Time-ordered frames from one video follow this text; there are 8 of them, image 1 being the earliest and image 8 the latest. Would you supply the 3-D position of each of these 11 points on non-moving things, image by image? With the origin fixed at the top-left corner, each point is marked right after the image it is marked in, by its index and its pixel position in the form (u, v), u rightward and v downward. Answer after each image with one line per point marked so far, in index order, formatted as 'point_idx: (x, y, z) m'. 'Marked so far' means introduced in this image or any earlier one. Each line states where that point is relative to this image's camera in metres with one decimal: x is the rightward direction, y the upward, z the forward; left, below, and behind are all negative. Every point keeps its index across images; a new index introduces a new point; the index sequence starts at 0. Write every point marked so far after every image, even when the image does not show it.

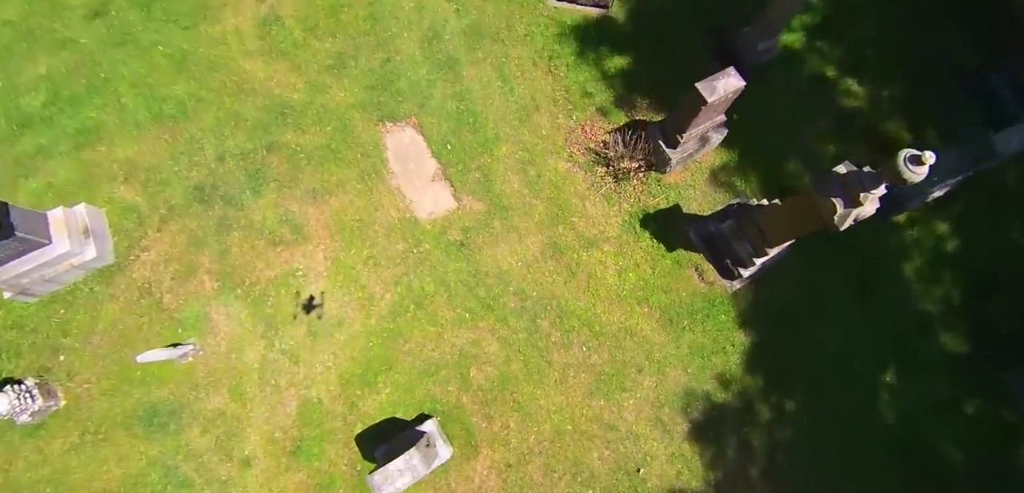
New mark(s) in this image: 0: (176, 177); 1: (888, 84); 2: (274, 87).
0: (-4.8, +1.0, +7.8) m
1: (+5.8, +2.5, +8.5) m
2: (-3.6, +2.4, +8.3) m
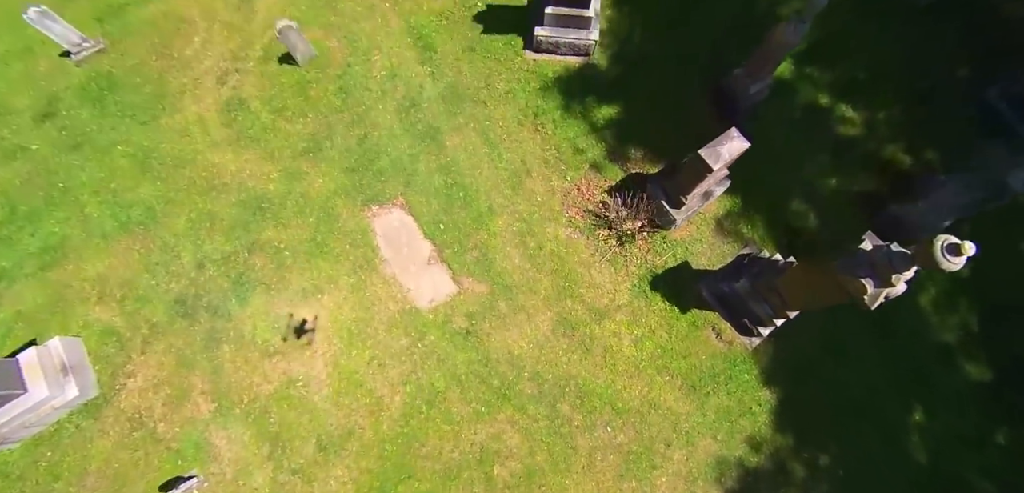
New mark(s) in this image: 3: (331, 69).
0: (-4.8, -0.6, +7.3) m
1: (+5.6, +2.1, +8.3) m
2: (-3.8, +1.0, +7.7) m
3: (-2.7, +2.7, +8.2) m
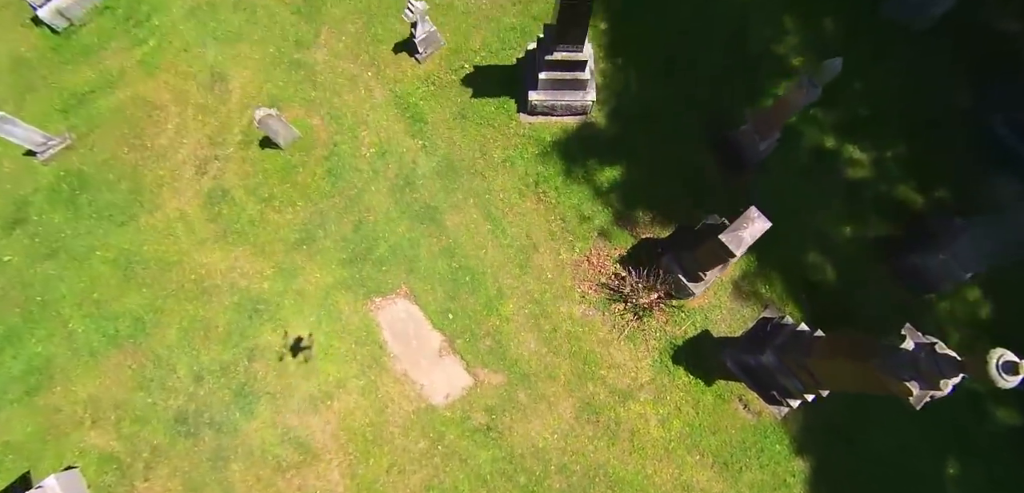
0: (-4.6, -2.1, +6.9) m
1: (+5.6, +1.5, +8.1) m
2: (-3.7, -0.4, +7.3) m
3: (-2.8, +1.4, +7.8) m
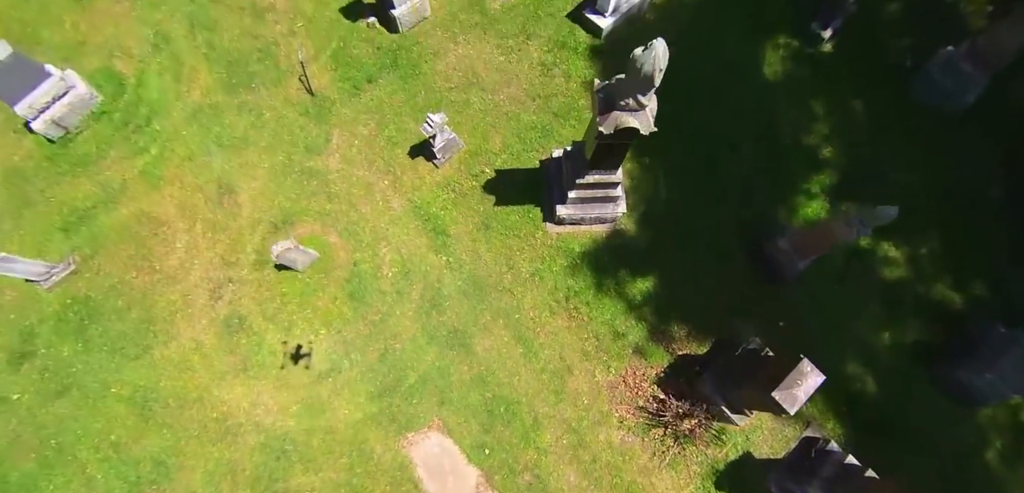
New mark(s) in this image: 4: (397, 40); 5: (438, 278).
0: (-4.0, -3.9, +6.7) m
1: (+5.9, +0.1, +7.9) m
2: (-3.2, -2.2, +7.0) m
3: (-2.4, -0.3, +7.5) m
4: (-1.8, +3.3, +8.6) m
5: (-1.0, -0.4, +7.4) m
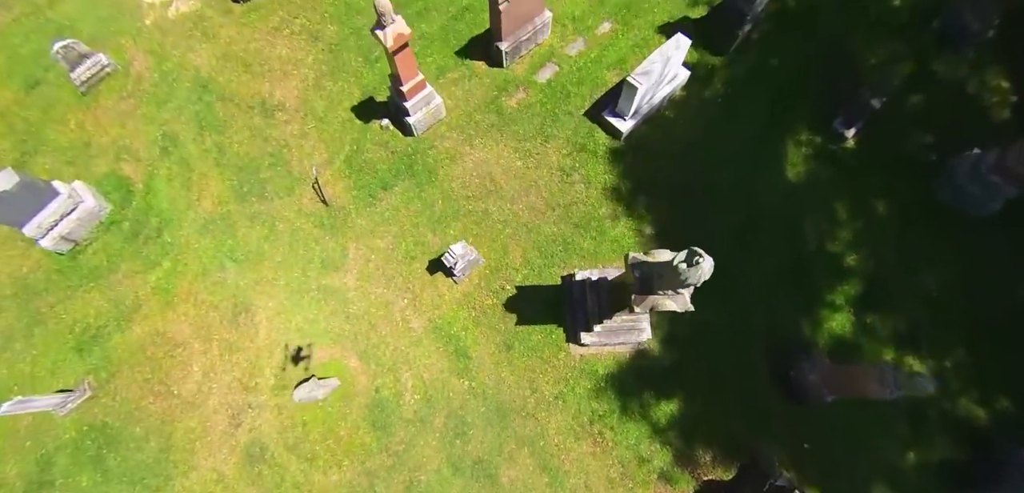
0: (-3.7, -5.6, +6.7) m
1: (+6.2, -1.5, +7.8) m
2: (-2.9, -3.9, +7.0) m
3: (-2.1, -2.0, +7.4) m
4: (-1.6, +1.6, +8.4) m
5: (-0.7, -2.1, +7.3) m
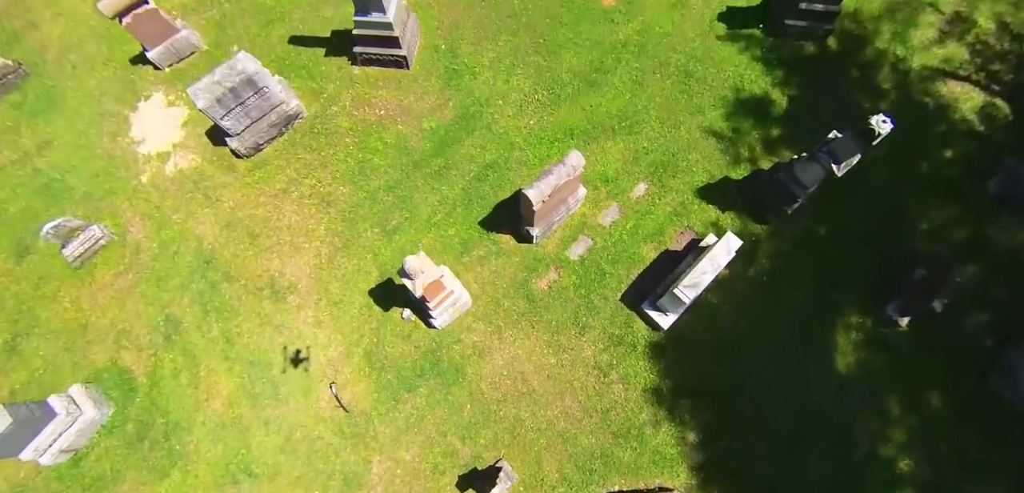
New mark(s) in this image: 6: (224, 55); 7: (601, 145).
0: (-3.2, -8.6, +6.4) m
1: (+6.7, -4.3, +7.4) m
2: (-2.3, -6.9, +6.6) m
3: (-1.6, -5.0, +6.9) m
4: (-1.1, -1.3, +7.8) m
5: (-0.2, -5.0, +6.9) m
6: (-5.1, +3.4, +9.7) m
7: (+1.4, +1.6, +8.8) m
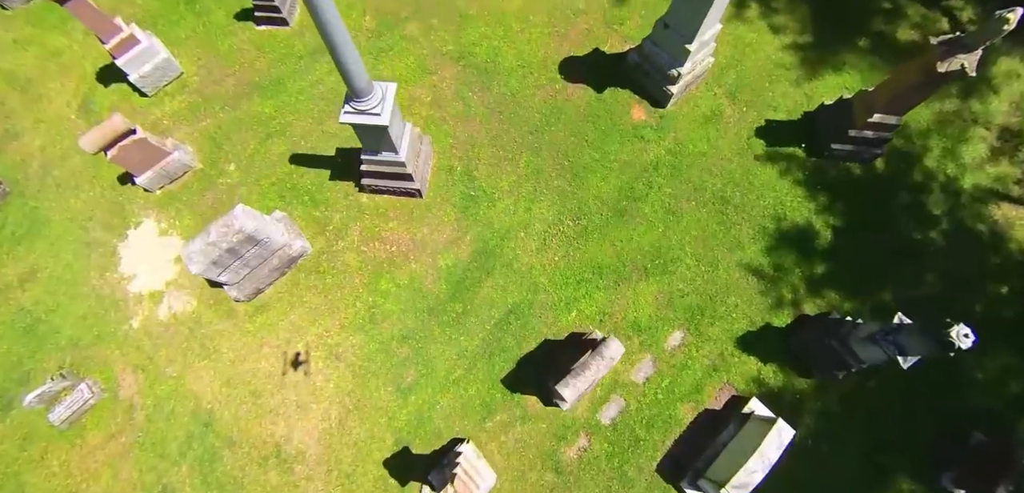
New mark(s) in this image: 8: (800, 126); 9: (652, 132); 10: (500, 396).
0: (-2.8, -10.9, +6.0) m
1: (+7.1, -6.6, +7.0) m
2: (-1.9, -9.2, +6.2) m
3: (-1.2, -7.3, +6.5) m
4: (-0.7, -3.6, +7.2) m
5: (+0.2, -7.3, +6.5) m
6: (-4.8, +1.2, +8.9) m
7: (+1.8, -0.6, +8.1) m
8: (+4.7, +2.0, +9.0) m
9: (+2.3, +1.8, +8.8) m
10: (-0.2, -2.1, +7.6) m
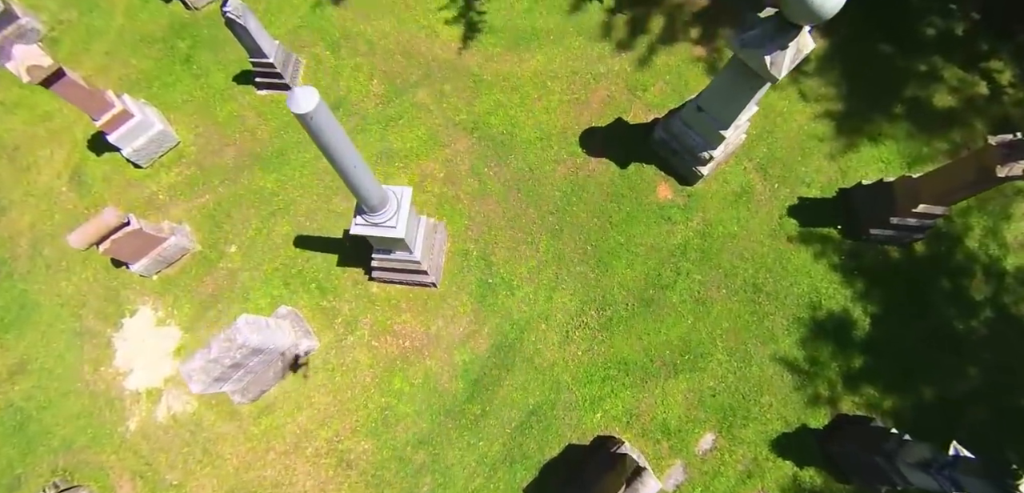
0: (-2.4, -12.3, +5.7) m
1: (+7.4, -8.0, +6.7) m
2: (-1.6, -10.6, +5.9) m
3: (-0.9, -8.6, +6.1) m
4: (-0.4, -4.9, +6.8) m
5: (+0.5, -8.7, +6.1) m
6: (-4.5, -0.2, +8.4) m
7: (+2.1, -1.9, +7.7) m
8: (+5.0, +0.7, +8.5) m
9: (+2.6, +0.5, +8.3) m
10: (+0.1, -3.4, +7.2) m
